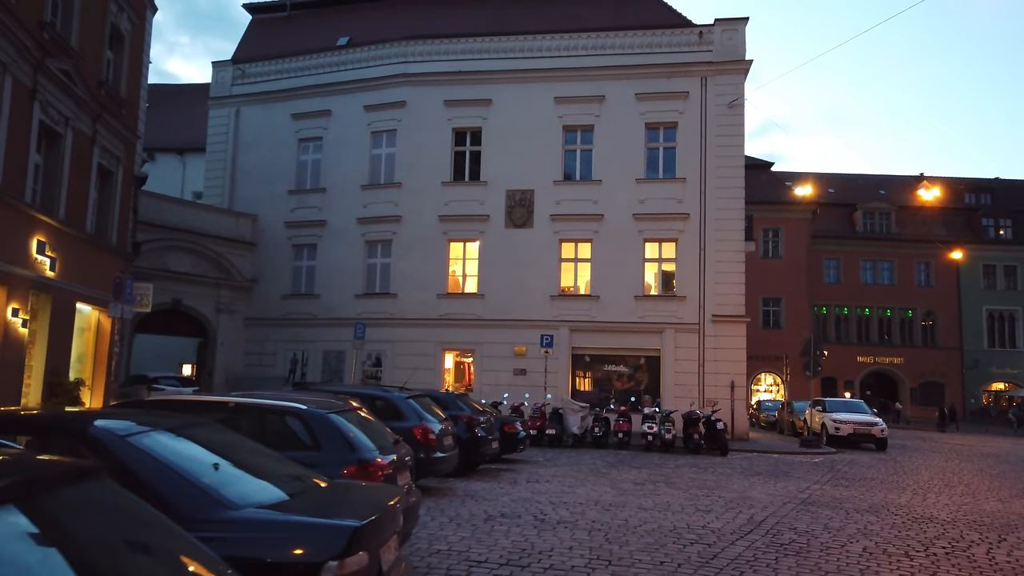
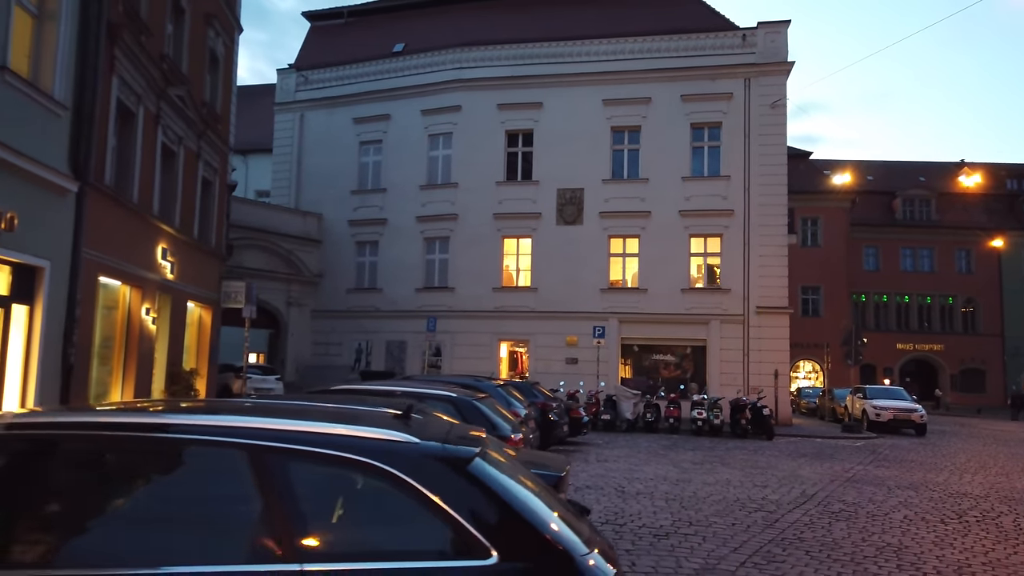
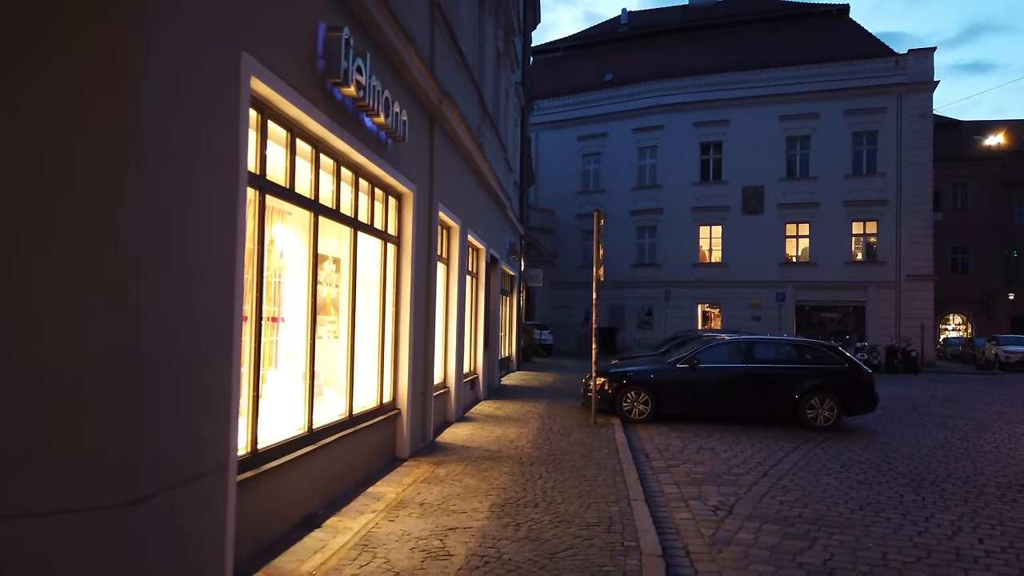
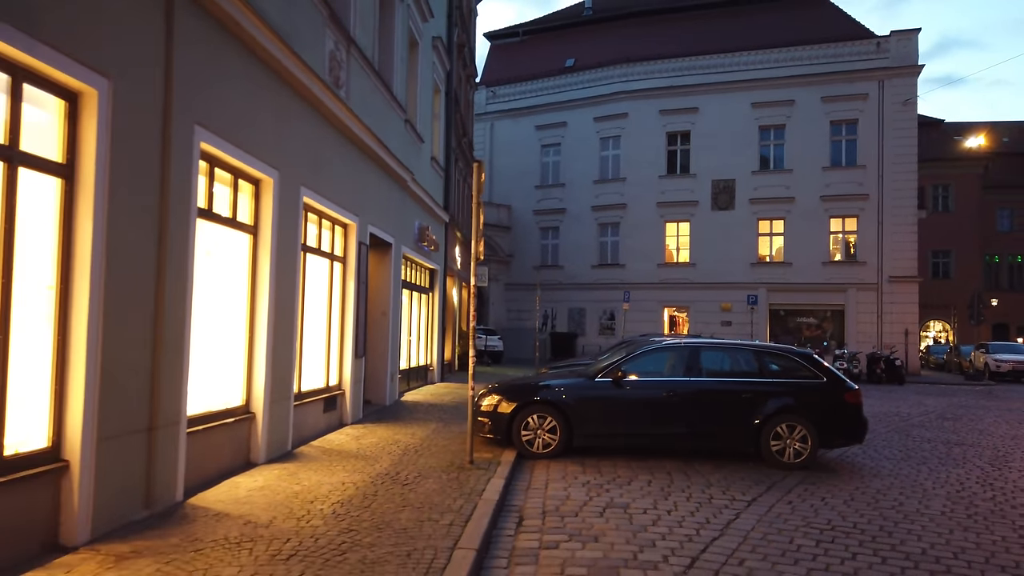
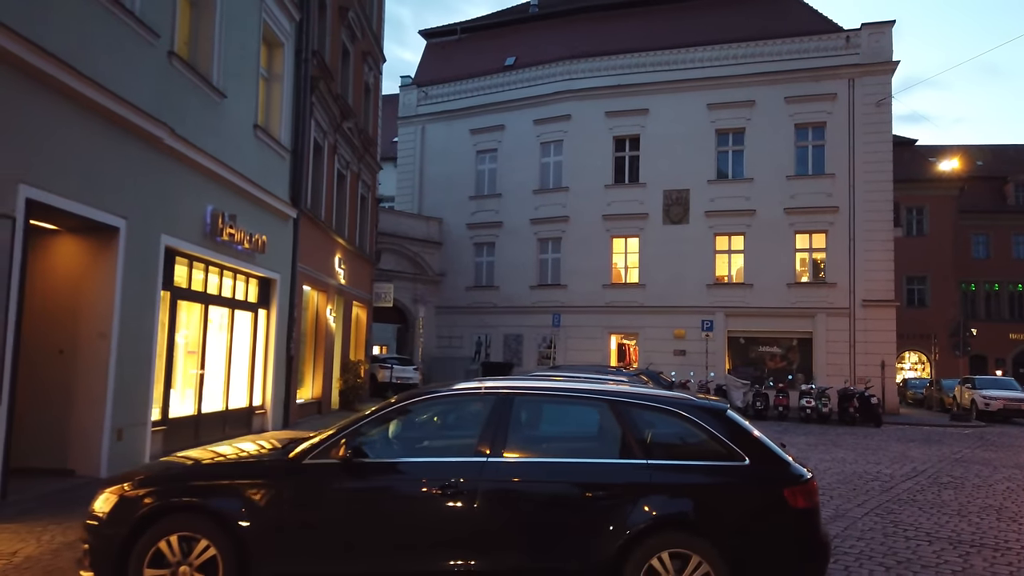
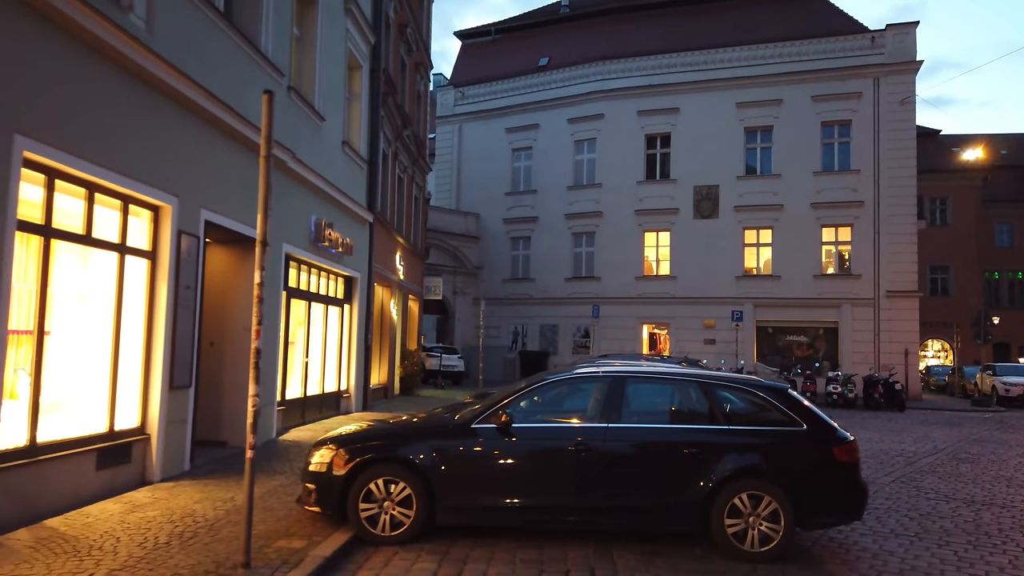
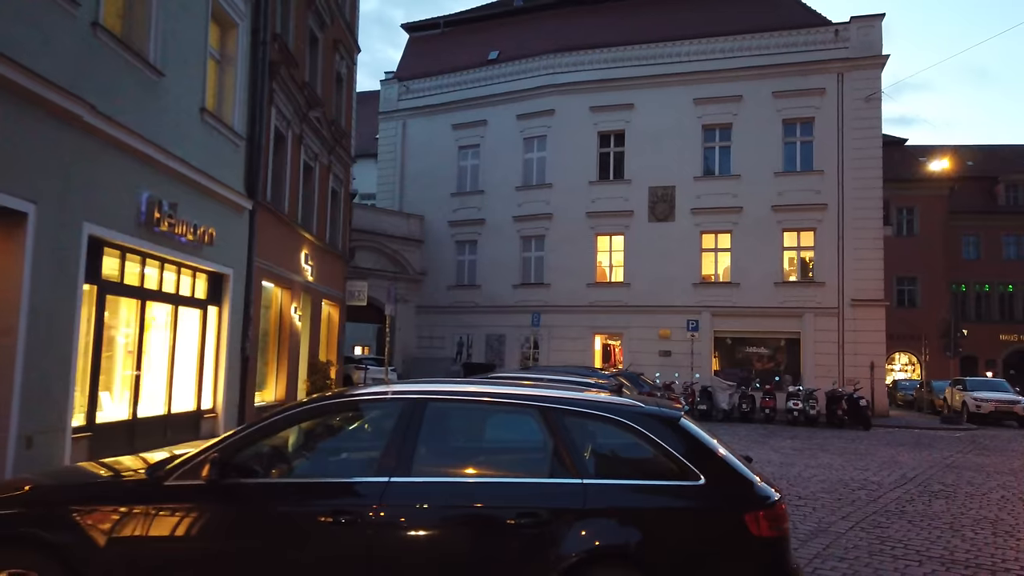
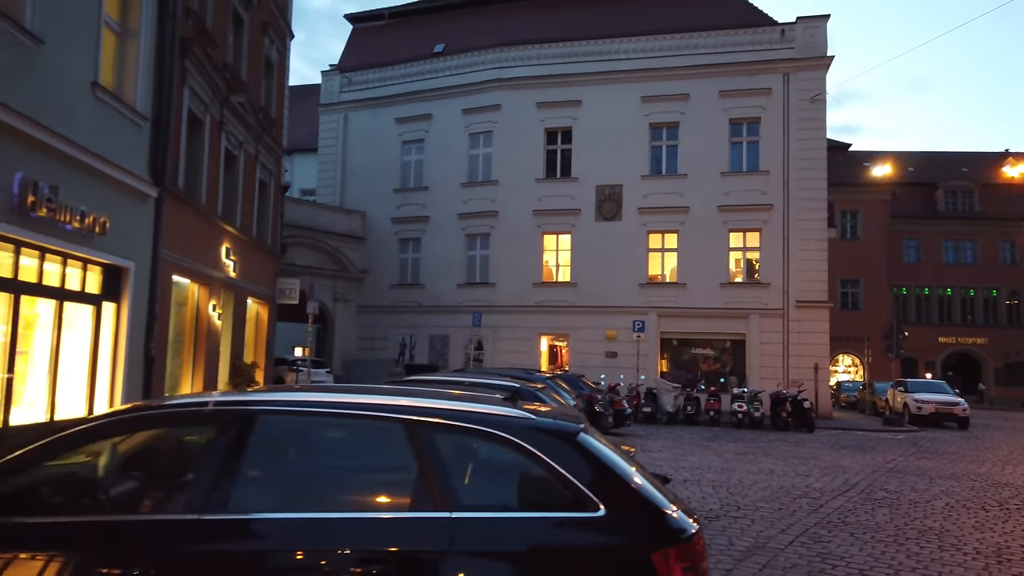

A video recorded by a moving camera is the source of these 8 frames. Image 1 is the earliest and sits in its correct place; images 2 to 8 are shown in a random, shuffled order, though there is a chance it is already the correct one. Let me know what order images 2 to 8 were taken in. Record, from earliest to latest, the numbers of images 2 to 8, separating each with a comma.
2, 8, 7, 5, 6, 4, 3
